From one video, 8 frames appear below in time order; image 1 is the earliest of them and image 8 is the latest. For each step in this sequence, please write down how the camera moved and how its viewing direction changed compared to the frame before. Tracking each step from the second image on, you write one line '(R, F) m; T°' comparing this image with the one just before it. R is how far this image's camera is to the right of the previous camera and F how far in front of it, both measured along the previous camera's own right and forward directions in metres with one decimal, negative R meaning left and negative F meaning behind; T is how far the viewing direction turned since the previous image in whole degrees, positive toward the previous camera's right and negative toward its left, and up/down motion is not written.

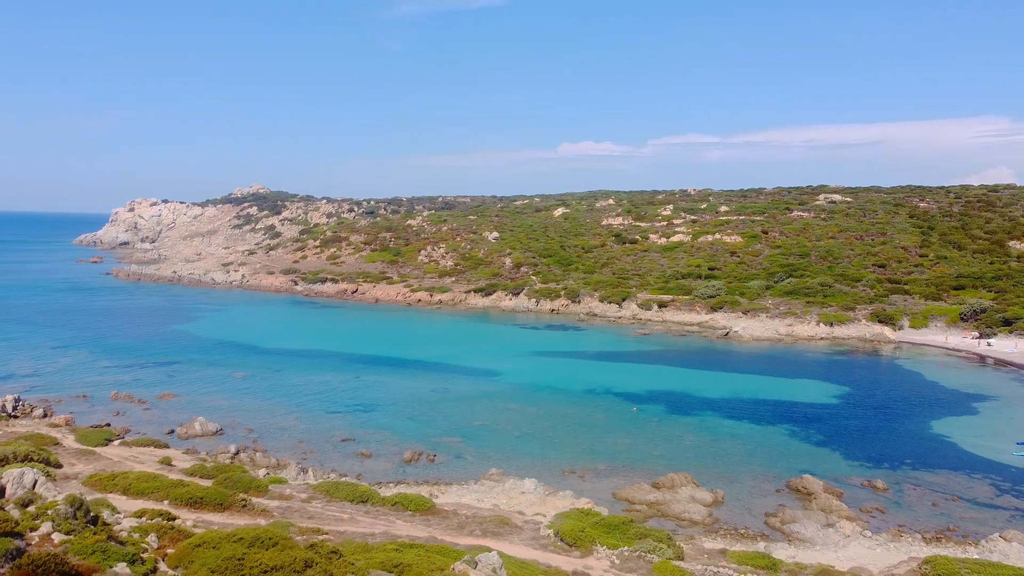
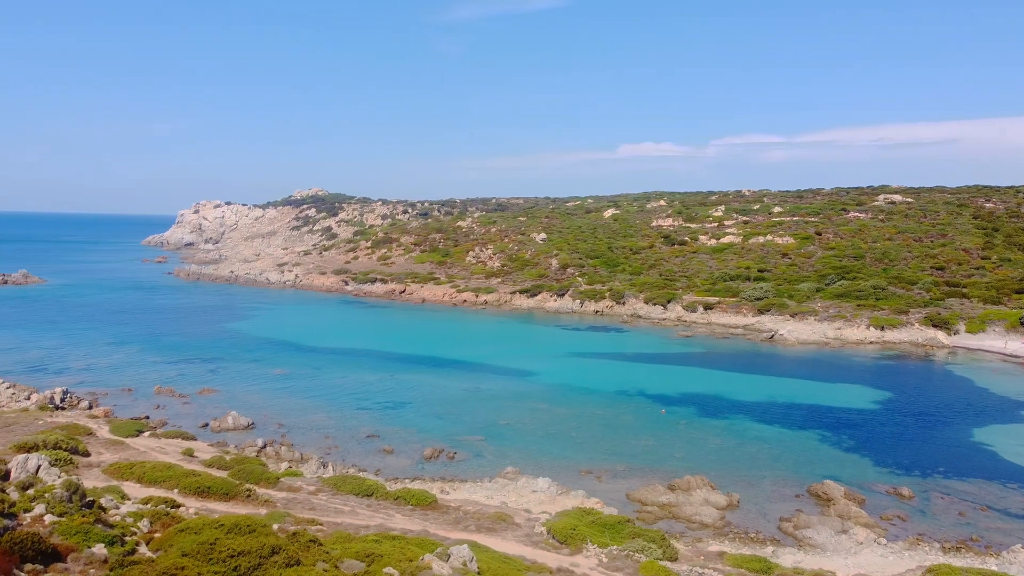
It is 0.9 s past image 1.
(+1.2, -0.1) m; -4°
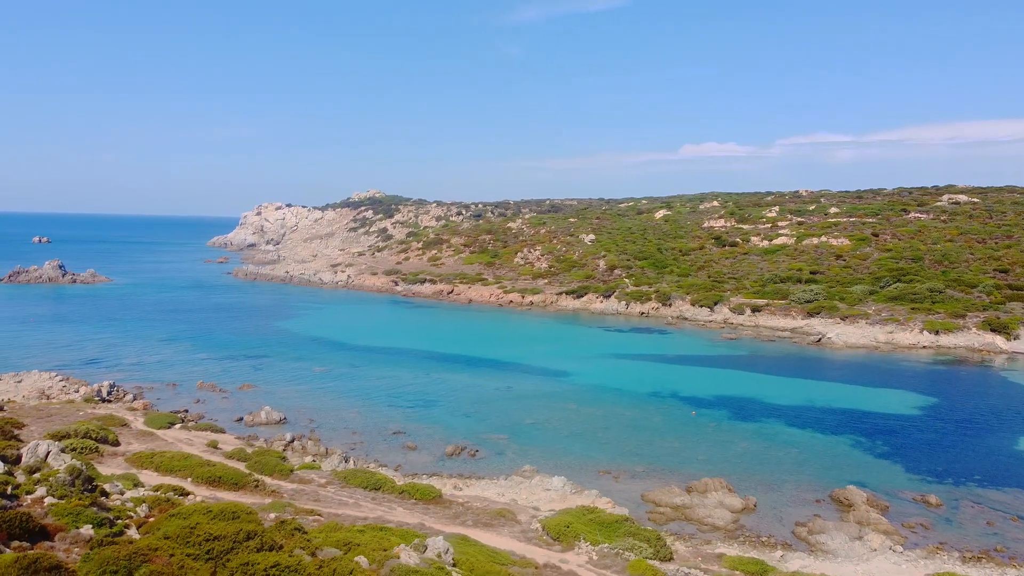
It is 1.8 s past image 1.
(+1.2, -0.1) m; -4°
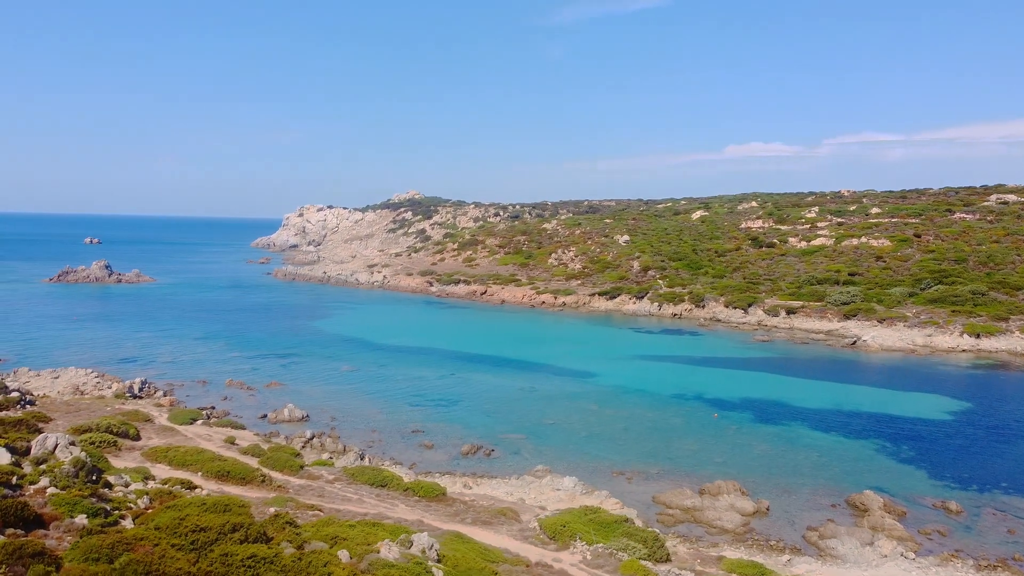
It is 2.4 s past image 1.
(+0.8, -0.1) m; -3°
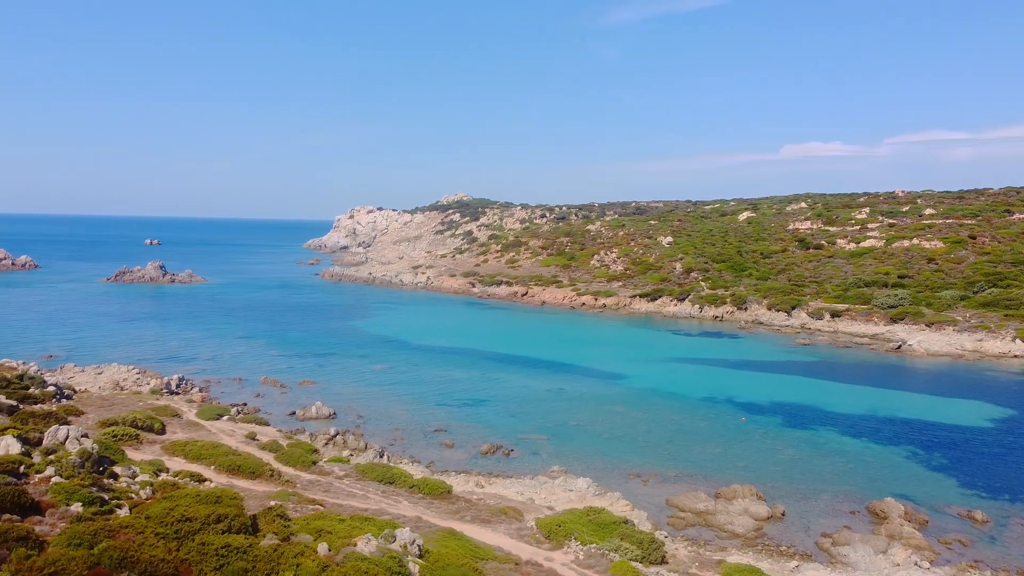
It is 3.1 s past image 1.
(+1.1, -0.1) m; -4°
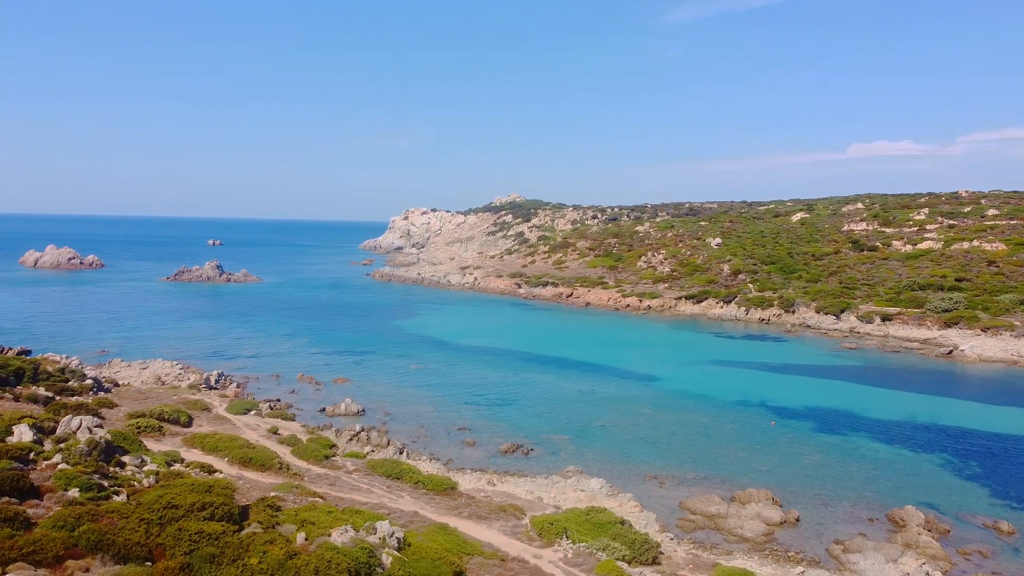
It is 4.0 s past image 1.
(+1.2, -0.1) m; -4°
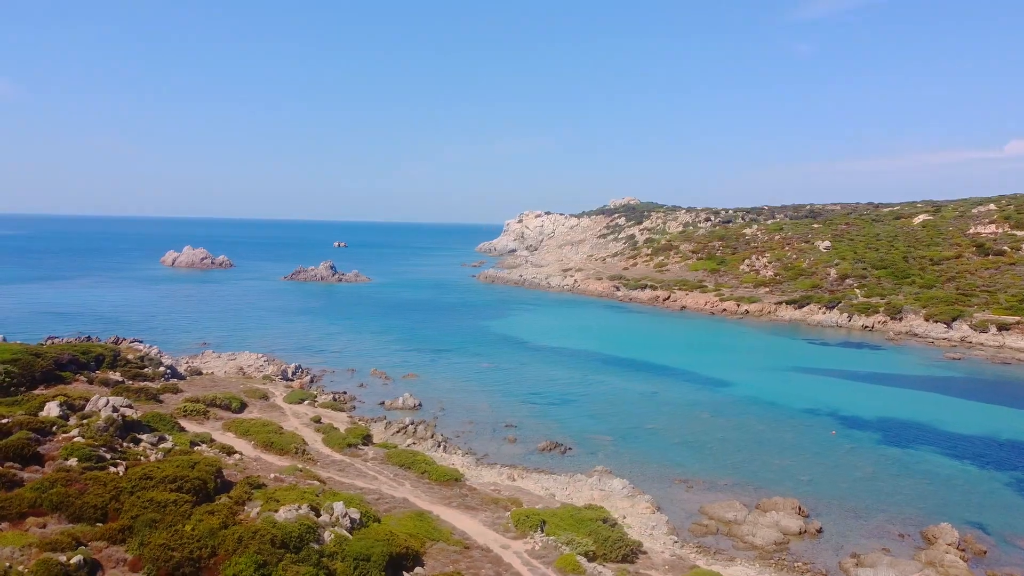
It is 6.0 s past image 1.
(+2.8, -0.2) m; -9°
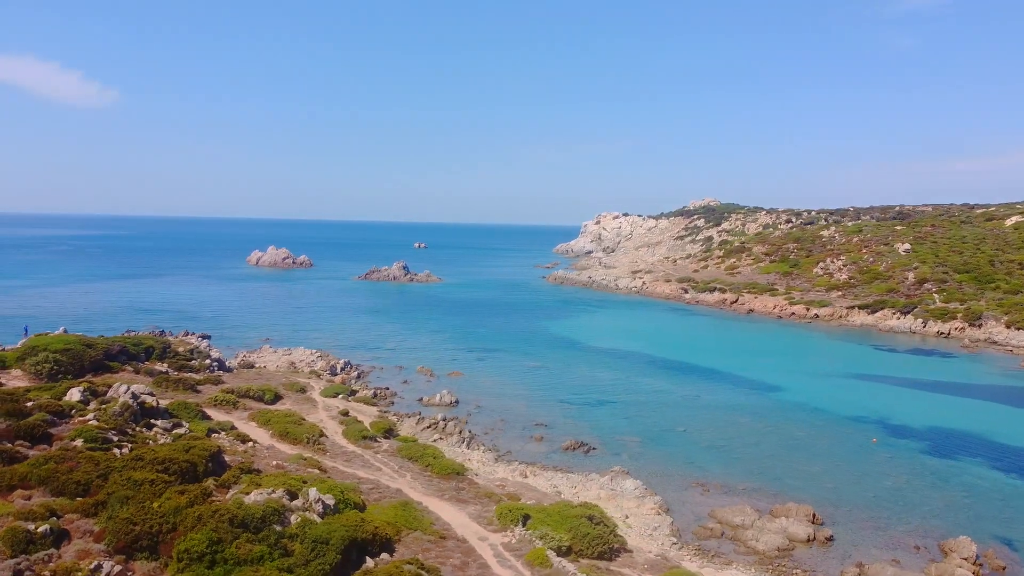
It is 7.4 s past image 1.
(+2.0, -0.2) m; -6°
